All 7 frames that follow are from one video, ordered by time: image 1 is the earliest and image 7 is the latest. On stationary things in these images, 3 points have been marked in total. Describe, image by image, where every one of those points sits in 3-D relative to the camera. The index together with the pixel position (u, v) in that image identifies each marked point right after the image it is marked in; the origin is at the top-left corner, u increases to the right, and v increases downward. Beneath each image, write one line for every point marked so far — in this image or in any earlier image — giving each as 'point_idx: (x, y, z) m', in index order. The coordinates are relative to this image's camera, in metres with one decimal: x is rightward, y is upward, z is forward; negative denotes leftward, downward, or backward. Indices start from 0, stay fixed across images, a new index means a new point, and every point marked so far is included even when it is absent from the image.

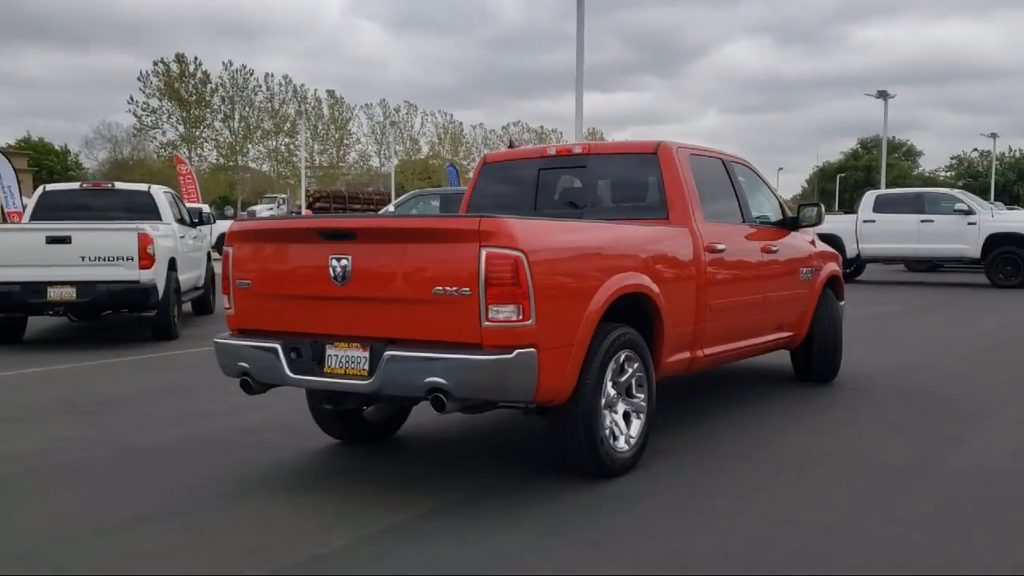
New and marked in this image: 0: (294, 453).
0: (-1.4, -1.1, +6.7) m
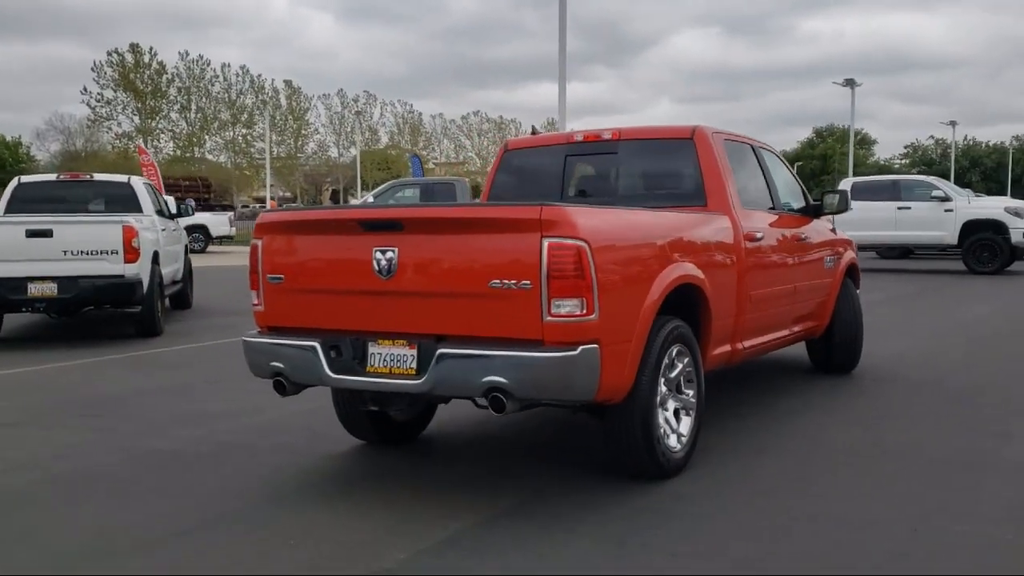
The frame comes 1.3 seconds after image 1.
0: (-1.2, -1.1, +6.3) m
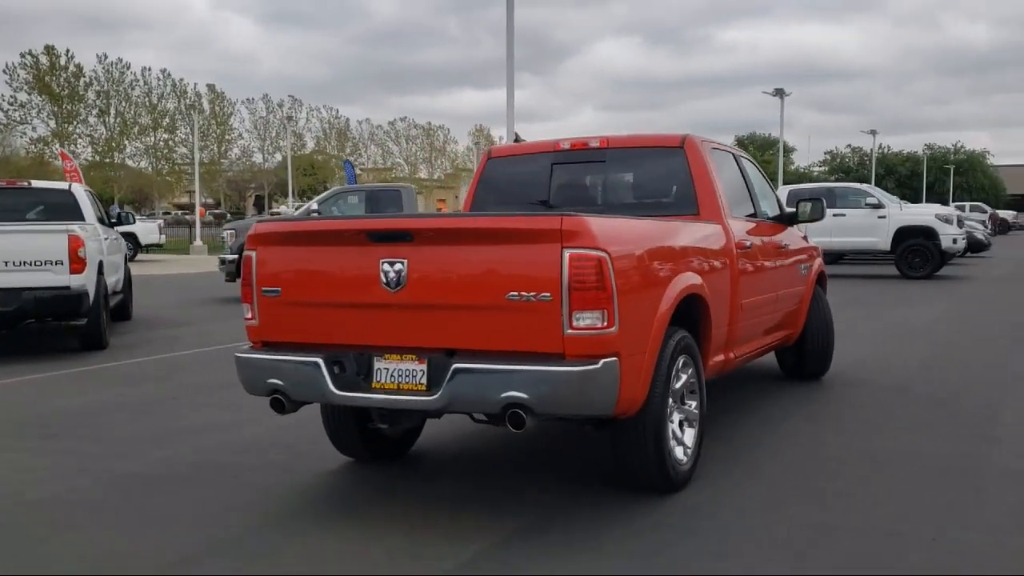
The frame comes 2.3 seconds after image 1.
0: (-1.2, -1.1, +6.1) m
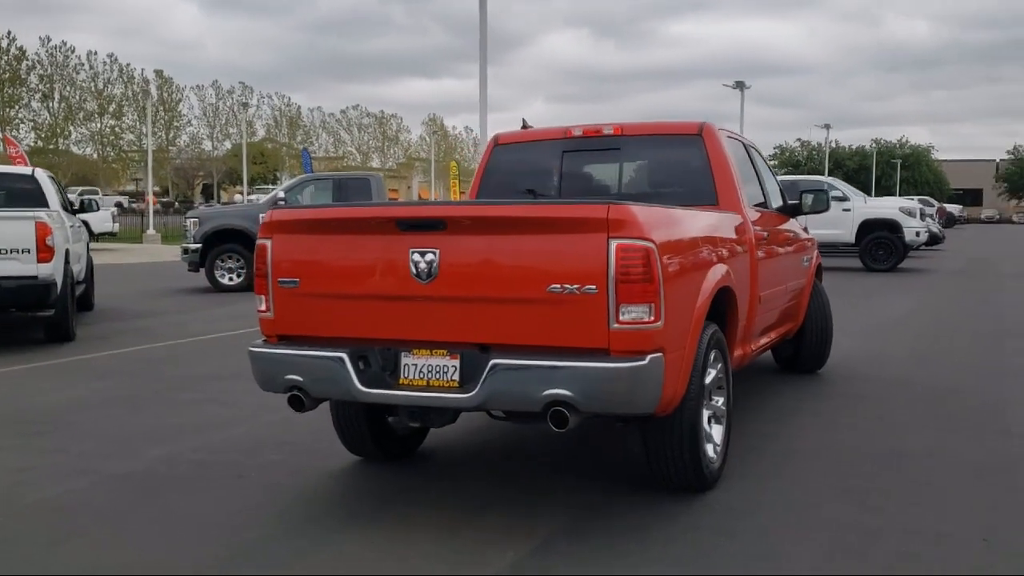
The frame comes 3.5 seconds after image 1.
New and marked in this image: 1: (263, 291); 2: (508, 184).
0: (-1.1, -1.1, +5.8) m
1: (-1.3, 0.0, +5.1) m
2: (0.0, +0.7, +7.1) m
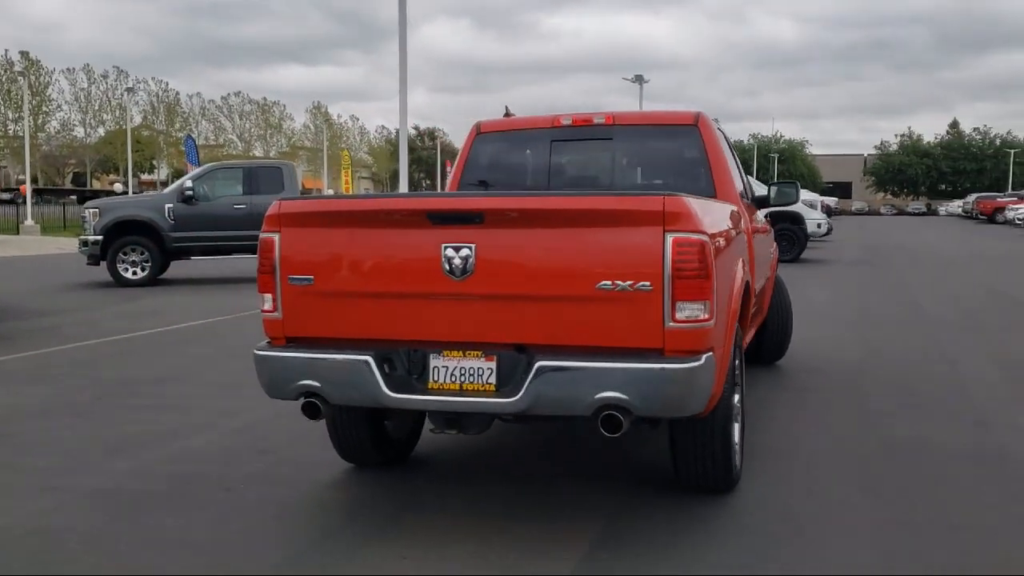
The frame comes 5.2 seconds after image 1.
0: (-1.0, -1.1, +5.4) m
1: (-1.1, 0.0, +4.7) m
2: (-0.1, +0.8, +6.8) m
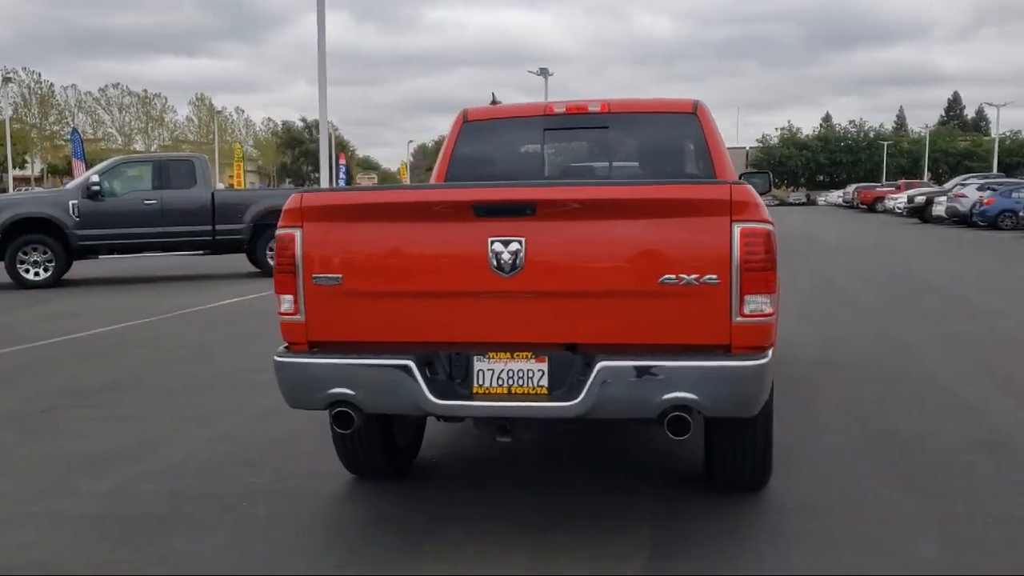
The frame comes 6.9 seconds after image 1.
0: (-0.9, -1.1, +5.1) m
1: (-1.0, 0.0, +4.3) m
2: (-0.2, +0.8, +6.5) m
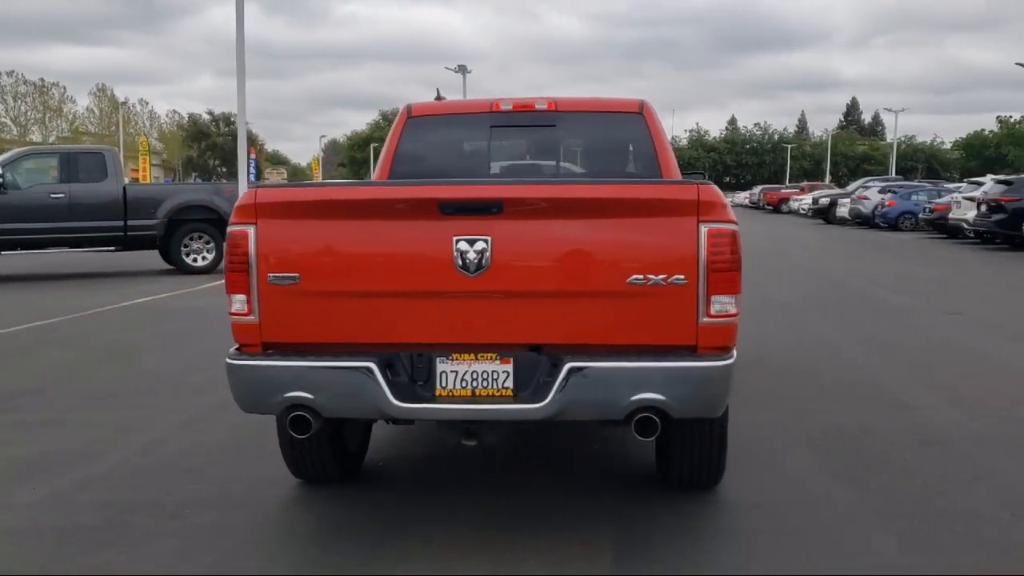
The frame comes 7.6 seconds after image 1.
0: (-1.1, -1.1, +4.9) m
1: (-1.1, 0.0, +4.1) m
2: (-0.6, +0.8, +6.4) m
